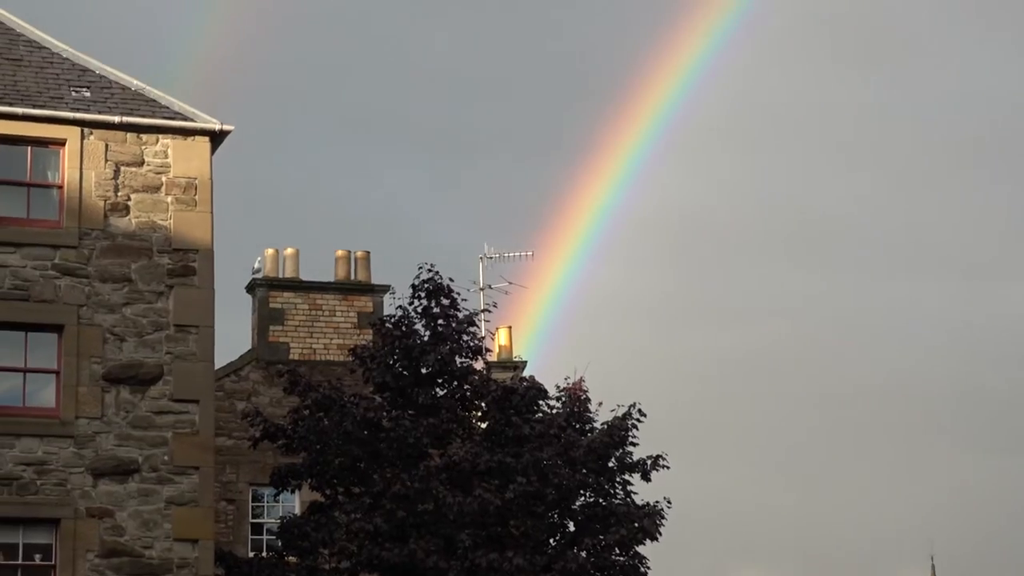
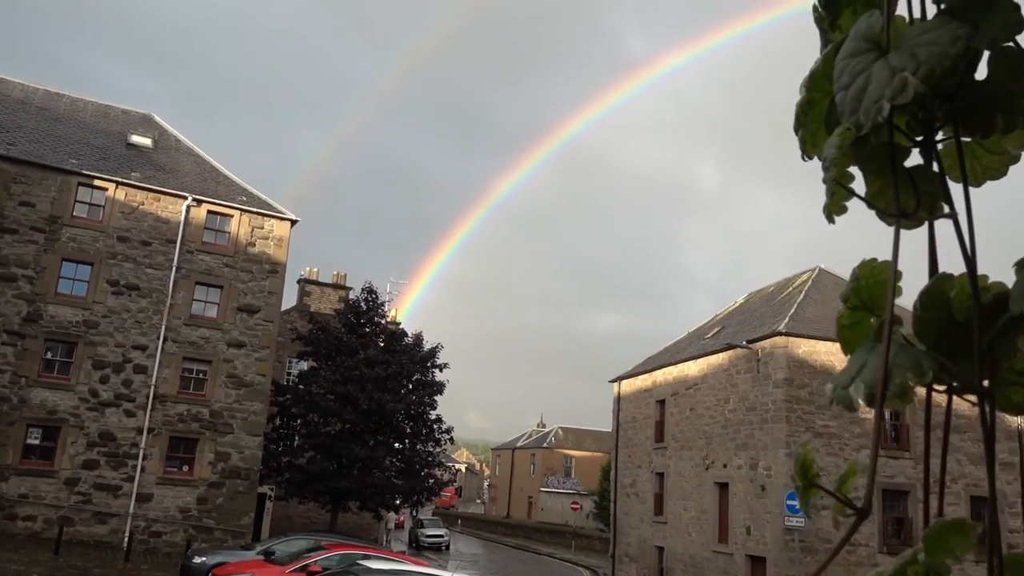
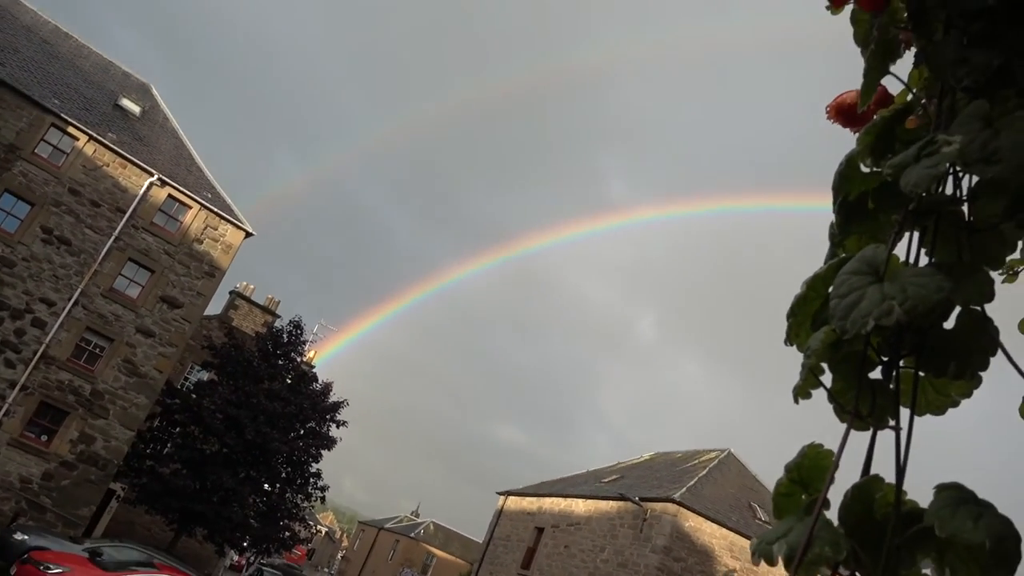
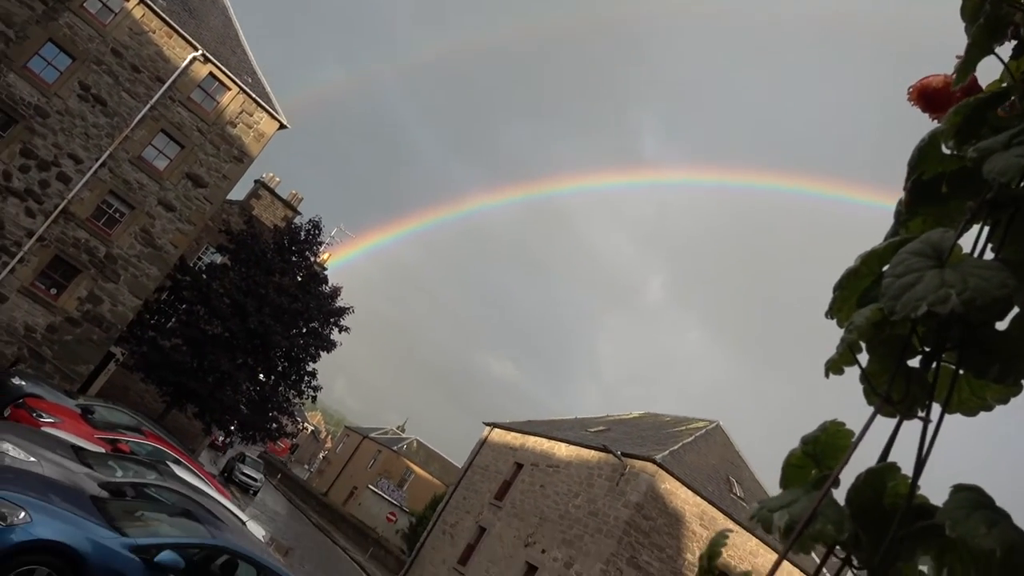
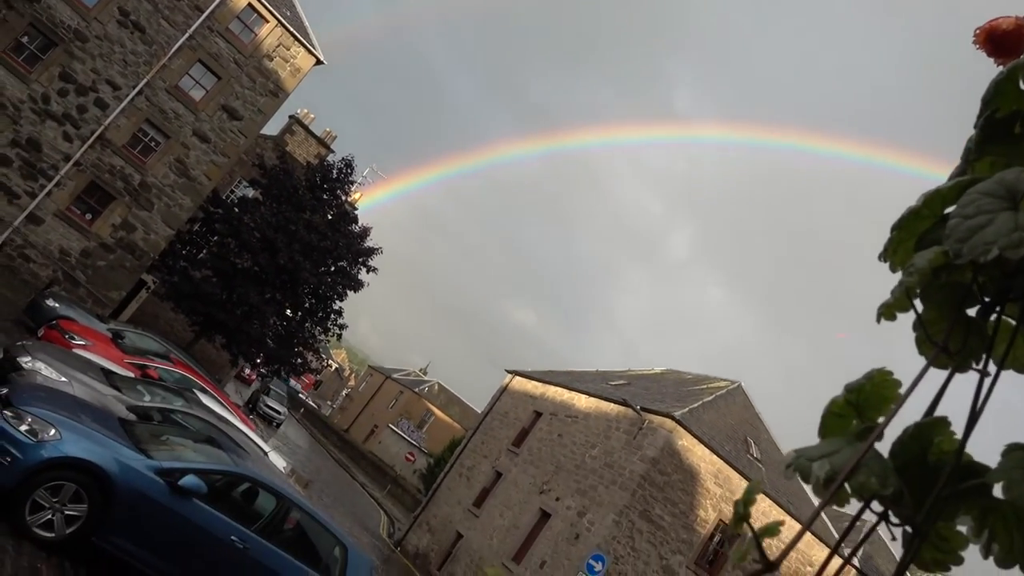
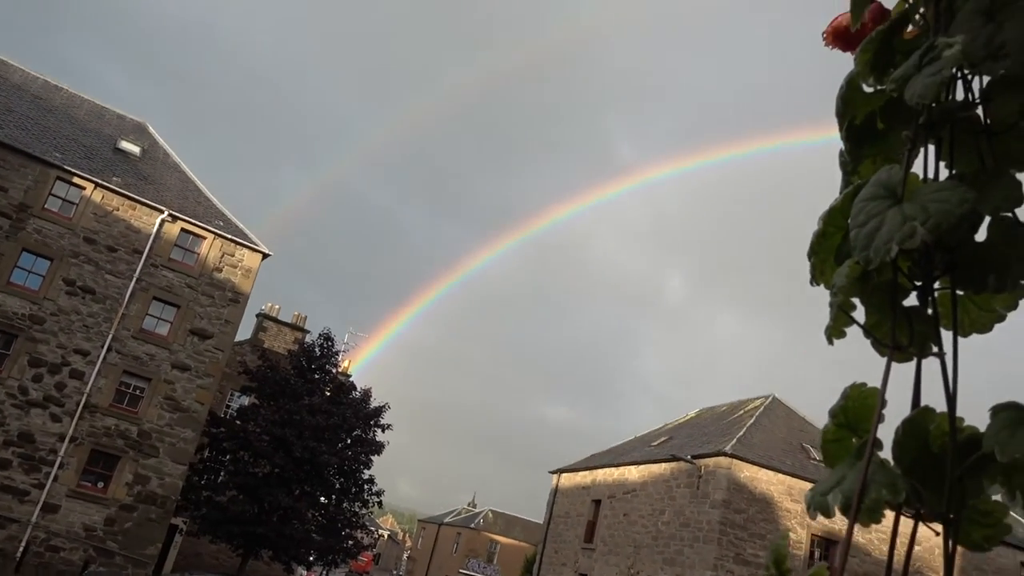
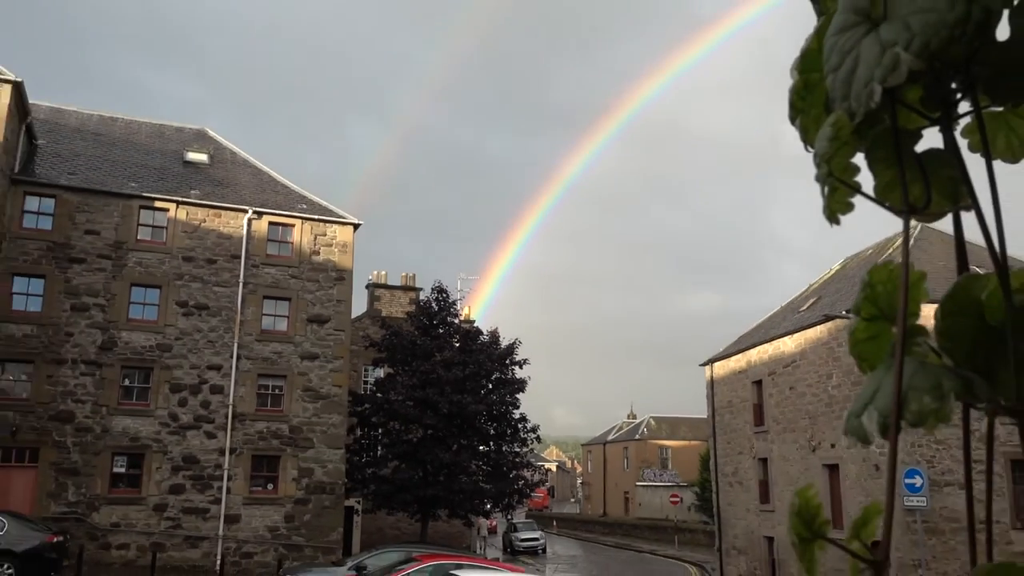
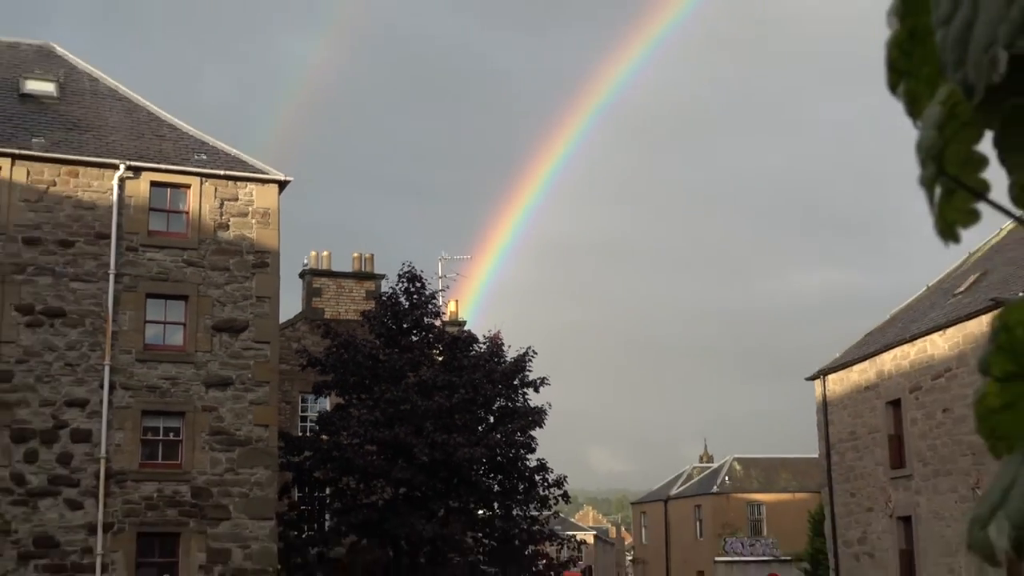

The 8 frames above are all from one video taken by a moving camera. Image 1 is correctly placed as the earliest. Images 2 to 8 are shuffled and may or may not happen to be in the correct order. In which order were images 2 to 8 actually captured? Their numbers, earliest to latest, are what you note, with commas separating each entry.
8, 7, 2, 6, 3, 4, 5
